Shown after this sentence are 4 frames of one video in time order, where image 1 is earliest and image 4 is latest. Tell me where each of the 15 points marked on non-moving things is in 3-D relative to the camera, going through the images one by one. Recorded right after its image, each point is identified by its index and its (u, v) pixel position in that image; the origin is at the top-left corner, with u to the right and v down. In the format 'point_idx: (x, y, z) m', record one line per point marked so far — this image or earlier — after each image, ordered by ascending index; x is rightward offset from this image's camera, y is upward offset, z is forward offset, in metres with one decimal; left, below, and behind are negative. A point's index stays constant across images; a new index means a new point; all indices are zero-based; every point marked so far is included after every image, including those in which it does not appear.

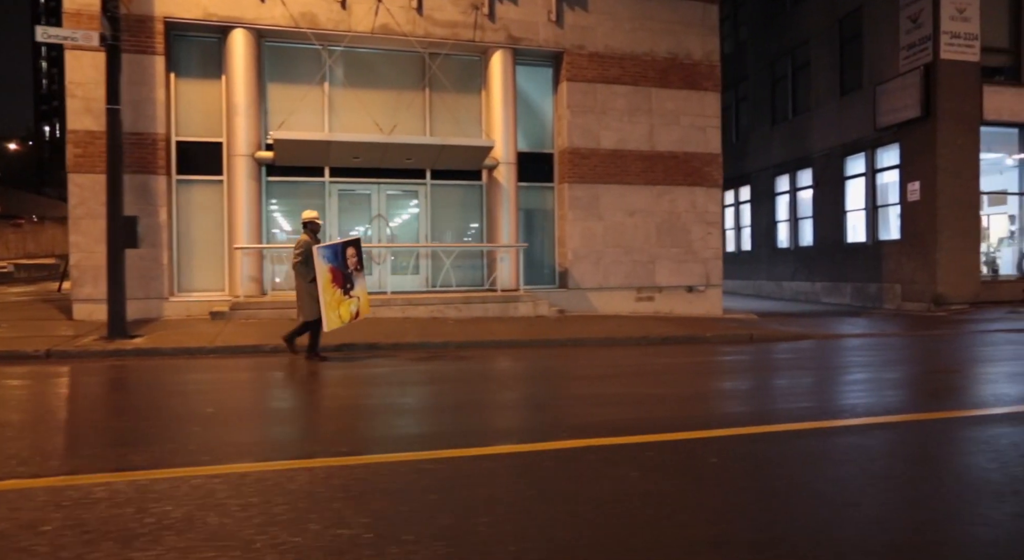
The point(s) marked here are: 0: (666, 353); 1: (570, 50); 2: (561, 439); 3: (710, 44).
0: (+3.2, -1.4, +12.9) m
1: (+1.4, +5.6, +15.8) m
2: (+0.4, -1.4, +6.0) m
3: (+5.1, +6.1, +16.8) m
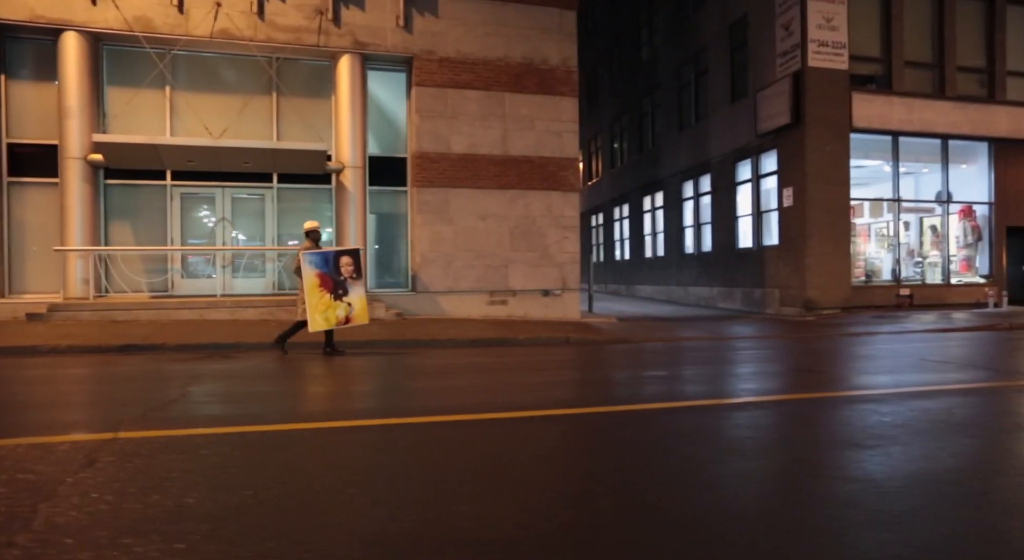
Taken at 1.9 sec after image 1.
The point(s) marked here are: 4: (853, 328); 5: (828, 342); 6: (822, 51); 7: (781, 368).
0: (-0.5, -1.5, +13.0) m
1: (-2.3, +5.5, +16.0) m
2: (-3.2, -1.4, +6.0) m
3: (+1.4, +6.0, +17.0) m
4: (+9.5, -1.4, +18.0) m
5: (+8.2, -1.6, +16.7) m
6: (+9.1, +6.7, +19.3) m
7: (+5.0, -1.6, +12.1) m
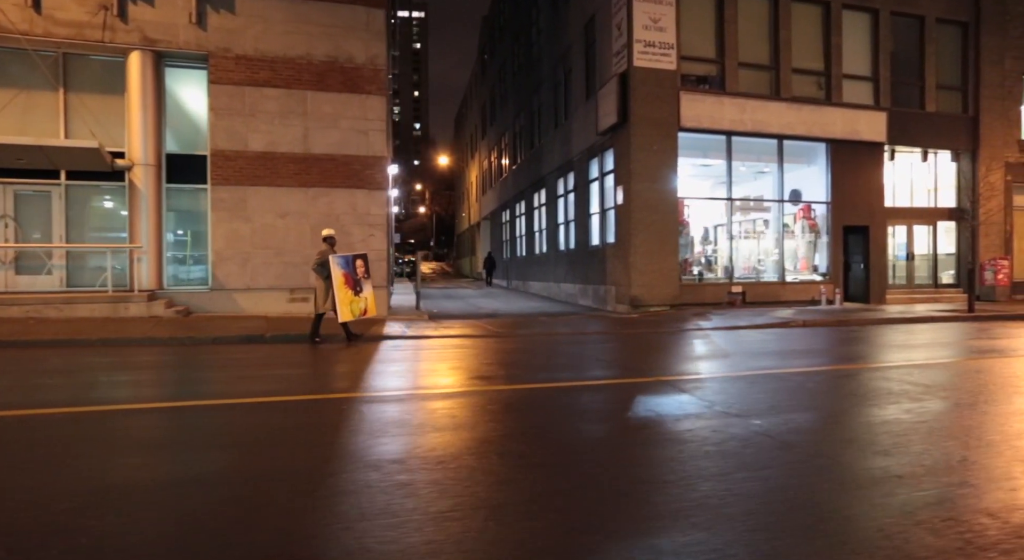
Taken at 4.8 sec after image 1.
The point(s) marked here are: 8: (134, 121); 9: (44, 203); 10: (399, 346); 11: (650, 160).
0: (-5.4, -1.5, +13.1) m
1: (-7.3, +5.5, +16.0) m
2: (-7.9, -1.4, +6.0) m
3: (-3.6, +6.0, +17.1) m
4: (+4.4, -1.3, +18.3) m
5: (+3.1, -1.6, +17.0) m
6: (+4.0, +6.8, +19.5) m
7: (+0.1, -1.6, +12.3) m
8: (-9.0, +3.8, +15.6) m
9: (-11.0, +1.8, +15.5) m
10: (-2.5, -1.4, +14.3) m
11: (+4.2, +3.6, +19.8) m
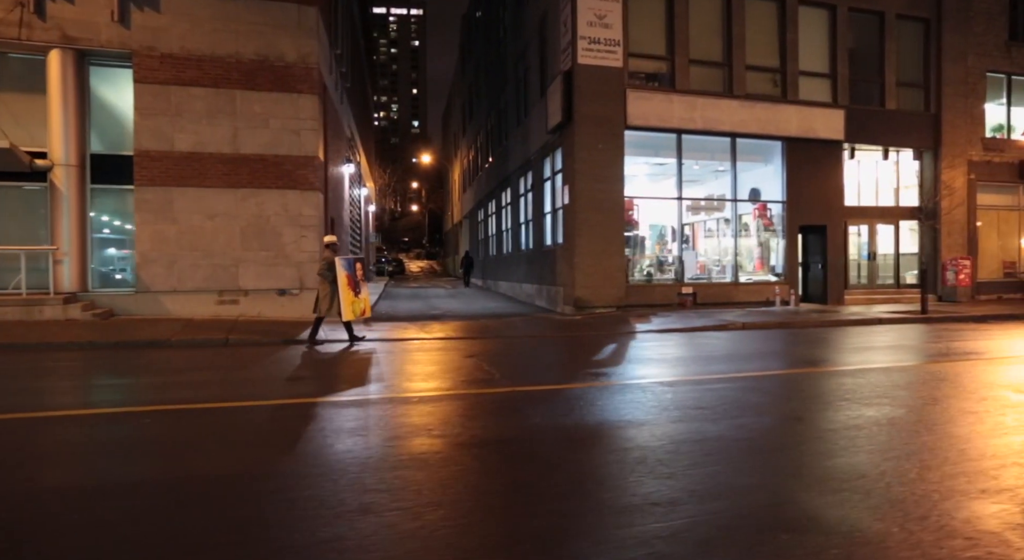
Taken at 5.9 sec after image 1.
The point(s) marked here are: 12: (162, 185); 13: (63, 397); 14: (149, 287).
0: (-7.1, -1.5, +12.8) m
1: (-9.0, +5.5, +15.7) m
2: (-9.7, -1.5, +5.8) m
3: (-5.3, +6.0, +16.8) m
4: (+2.7, -1.3, +18.0) m
5: (+1.5, -1.6, +16.7) m
6: (+2.4, +6.8, +19.2) m
7: (-1.6, -1.7, +12.0) m
8: (-10.7, +3.7, +15.3) m
9: (-12.7, +1.8, +15.2) m
10: (-4.2, -1.5, +14.0) m
11: (+2.5, +3.6, +19.4) m
12: (-8.5, +2.3, +15.8) m
13: (-6.5, -1.6, +9.5) m
14: (-8.8, -0.2, +15.8) m
